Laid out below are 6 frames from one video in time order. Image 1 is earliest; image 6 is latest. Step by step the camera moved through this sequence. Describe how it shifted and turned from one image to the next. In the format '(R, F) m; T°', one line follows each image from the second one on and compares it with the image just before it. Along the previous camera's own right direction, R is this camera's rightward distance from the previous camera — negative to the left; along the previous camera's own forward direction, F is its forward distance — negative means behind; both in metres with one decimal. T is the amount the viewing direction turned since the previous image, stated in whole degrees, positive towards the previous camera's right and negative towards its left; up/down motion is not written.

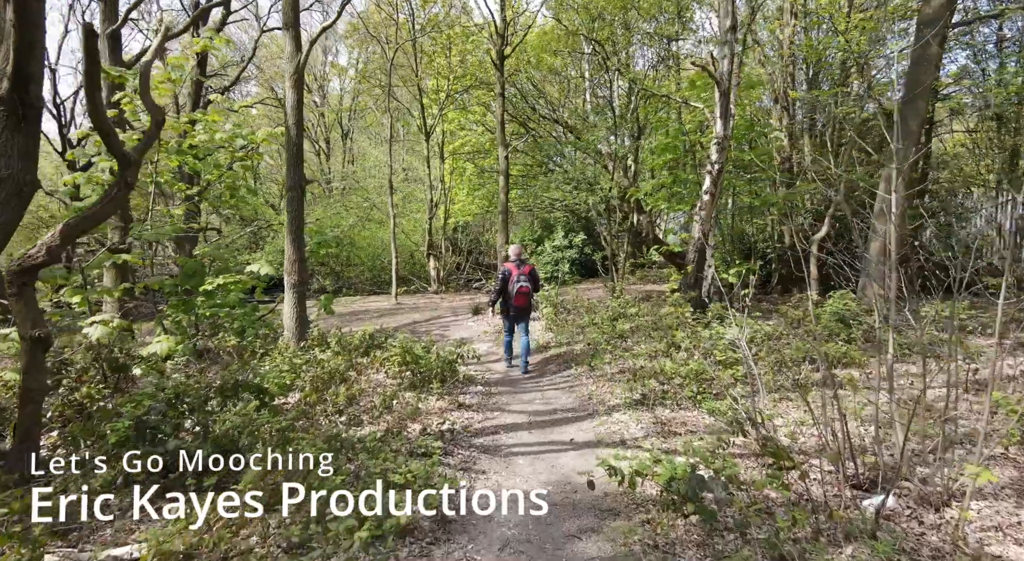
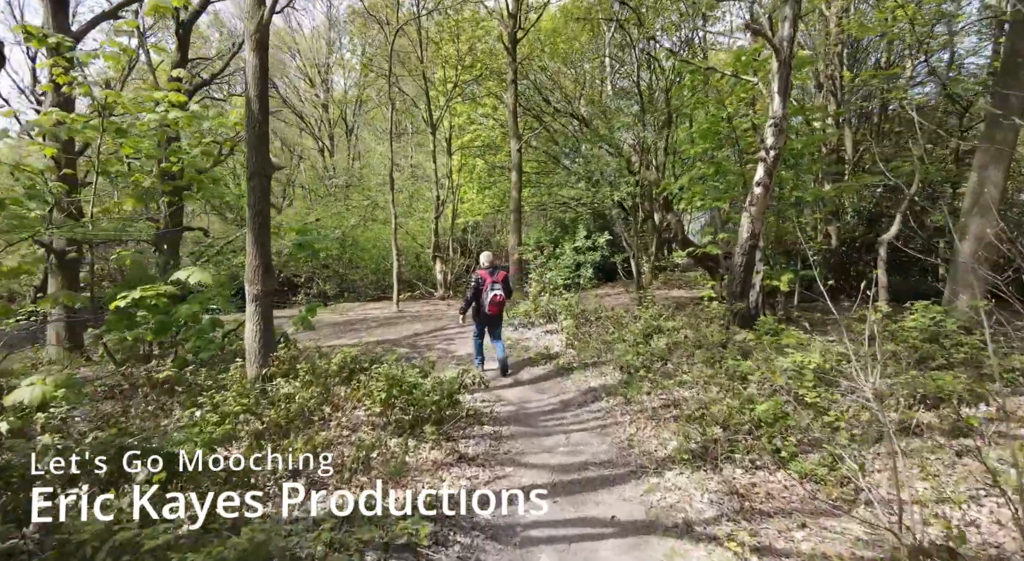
(0.0, +1.5) m; -1°
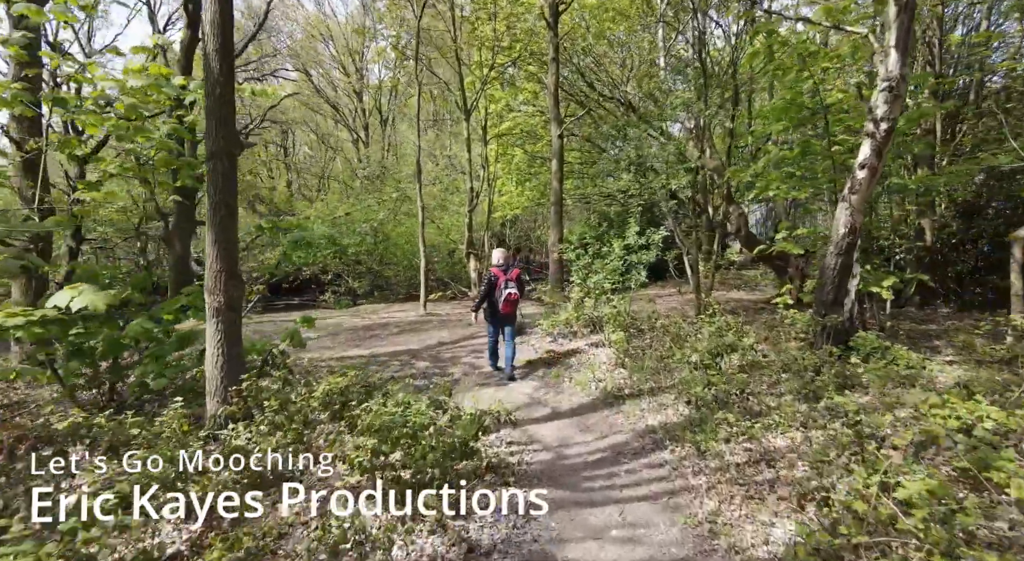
(0.0, +1.4) m; -4°
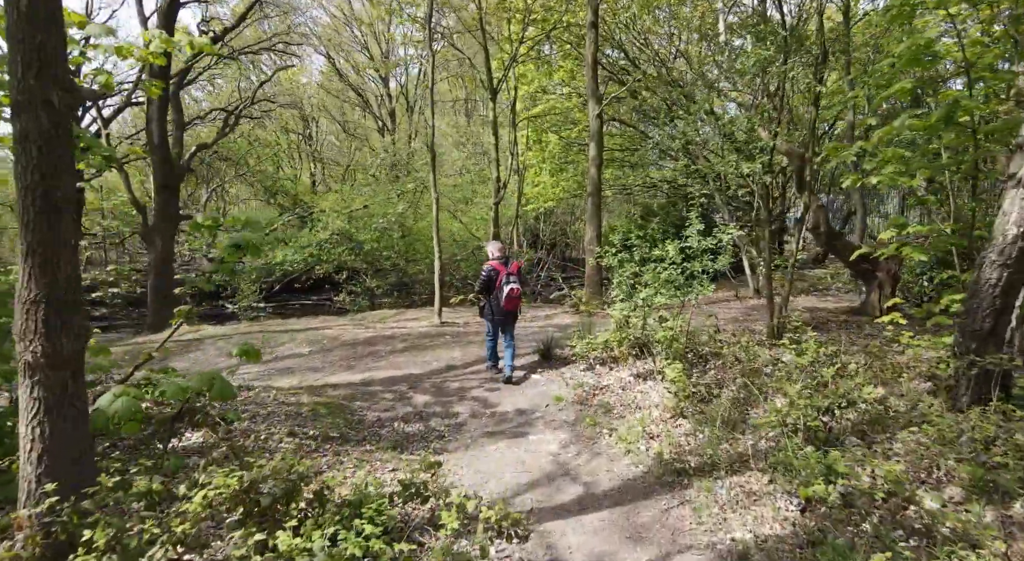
(+0.1, +1.9) m; -4°
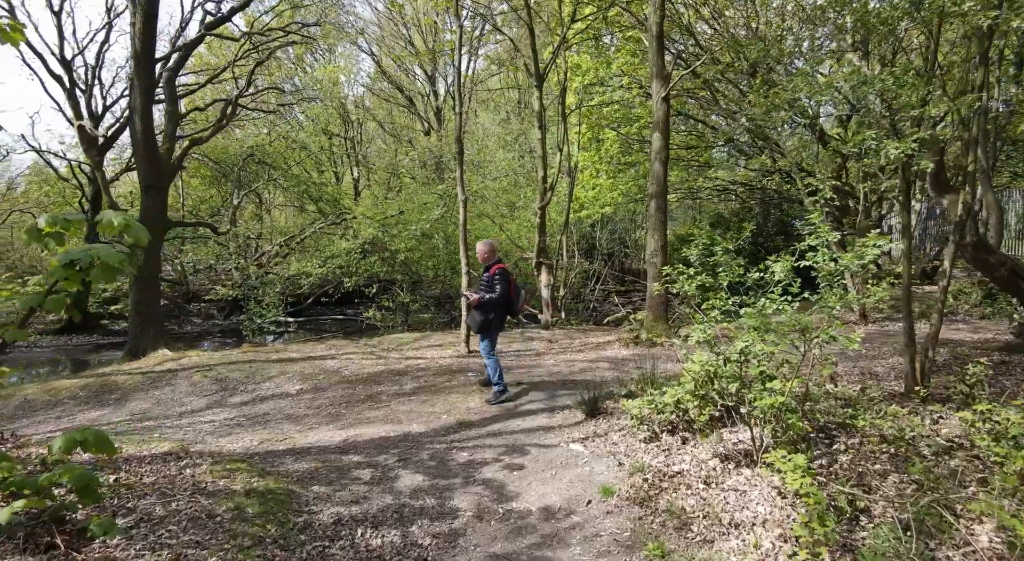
(+0.2, +2.1) m; -6°
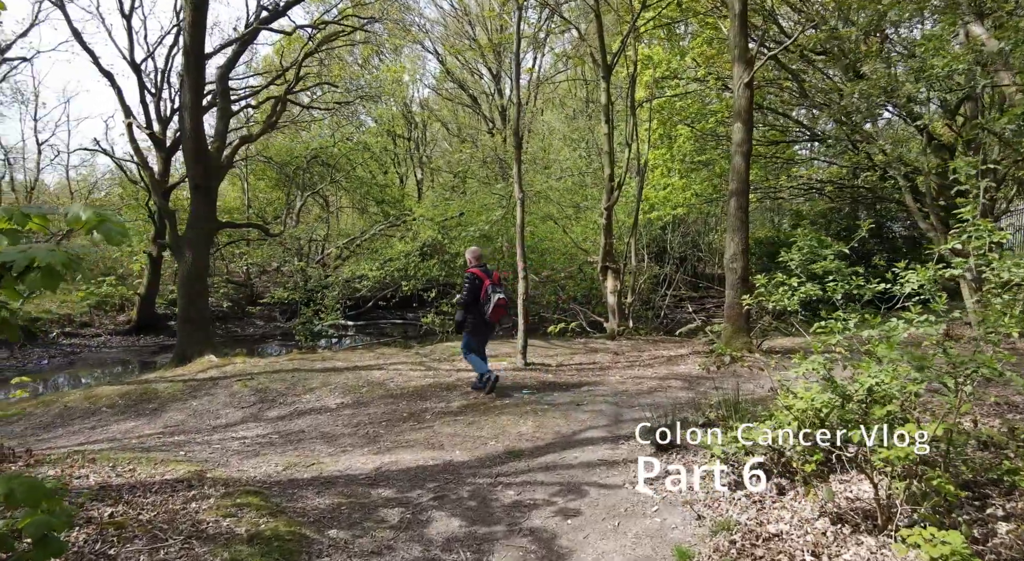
(+0.1, +0.8) m; -6°
